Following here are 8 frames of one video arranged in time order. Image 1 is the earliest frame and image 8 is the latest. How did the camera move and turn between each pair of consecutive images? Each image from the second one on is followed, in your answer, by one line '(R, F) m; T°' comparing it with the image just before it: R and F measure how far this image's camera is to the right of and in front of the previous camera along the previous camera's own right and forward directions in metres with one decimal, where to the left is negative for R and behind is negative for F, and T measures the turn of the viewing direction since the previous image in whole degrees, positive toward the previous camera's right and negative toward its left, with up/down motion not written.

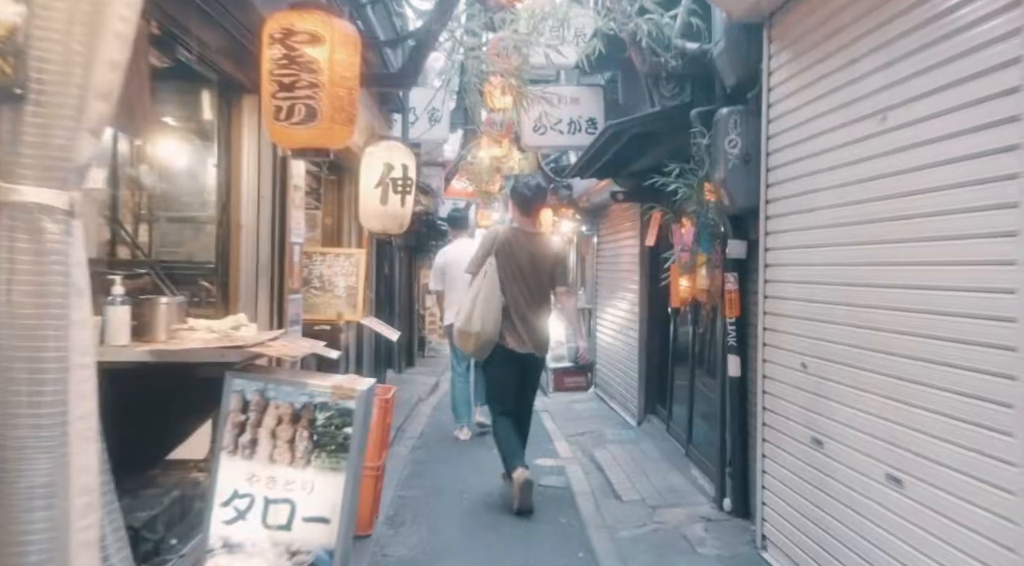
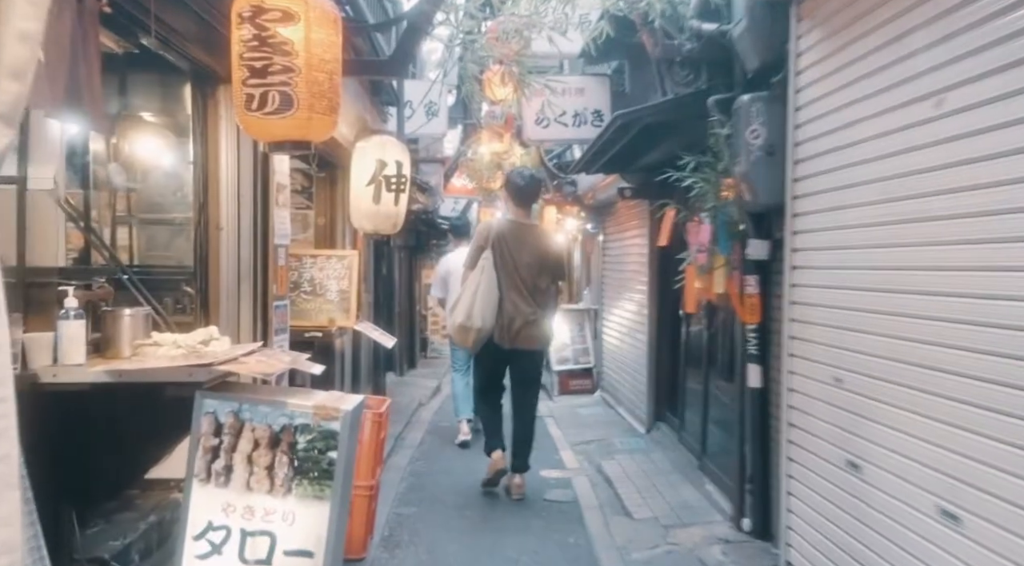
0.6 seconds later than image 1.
(0.0, +0.5) m; 0°
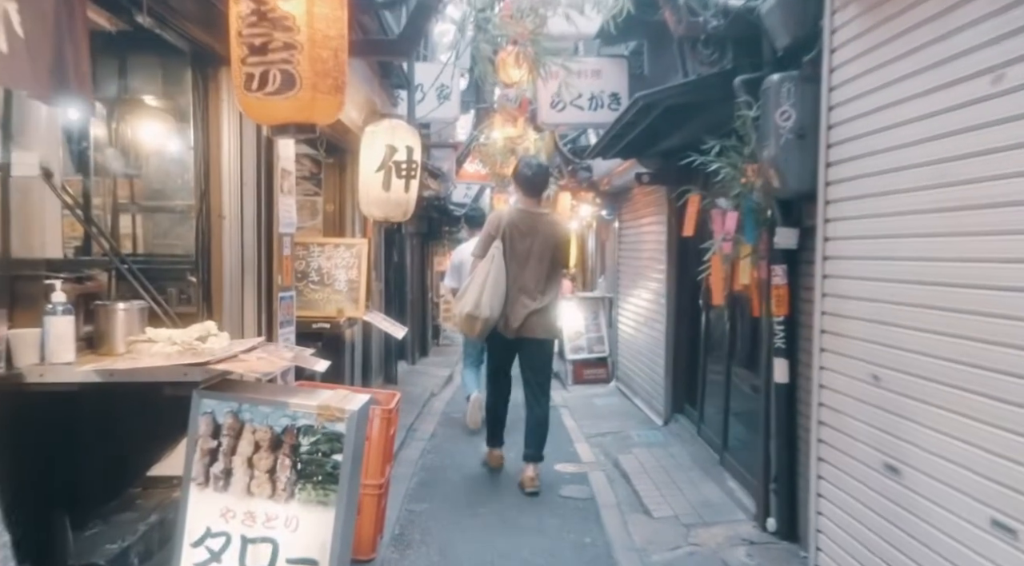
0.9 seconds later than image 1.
(0.0, +0.3) m; -1°
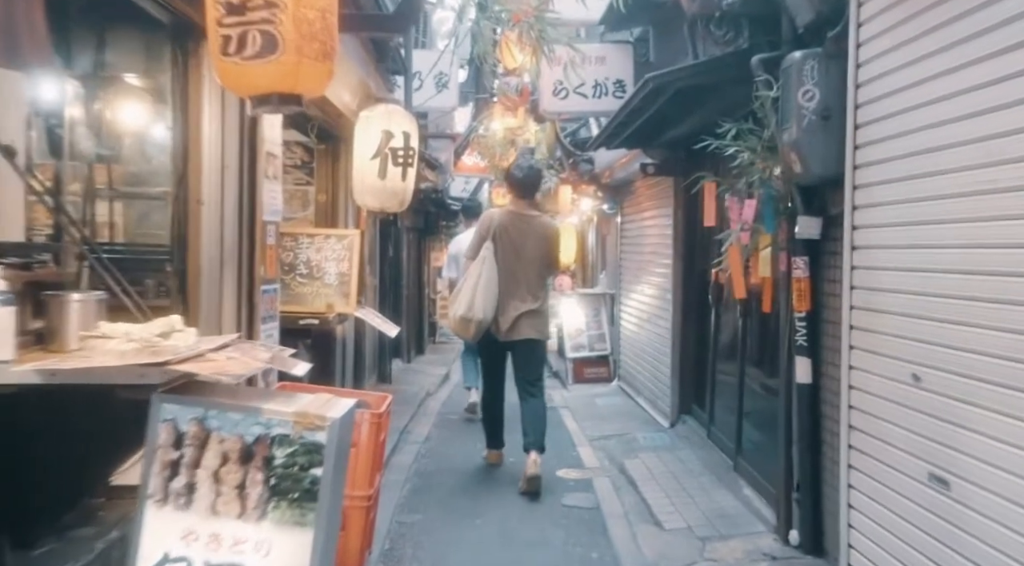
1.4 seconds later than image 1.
(0.0, +0.4) m; 0°
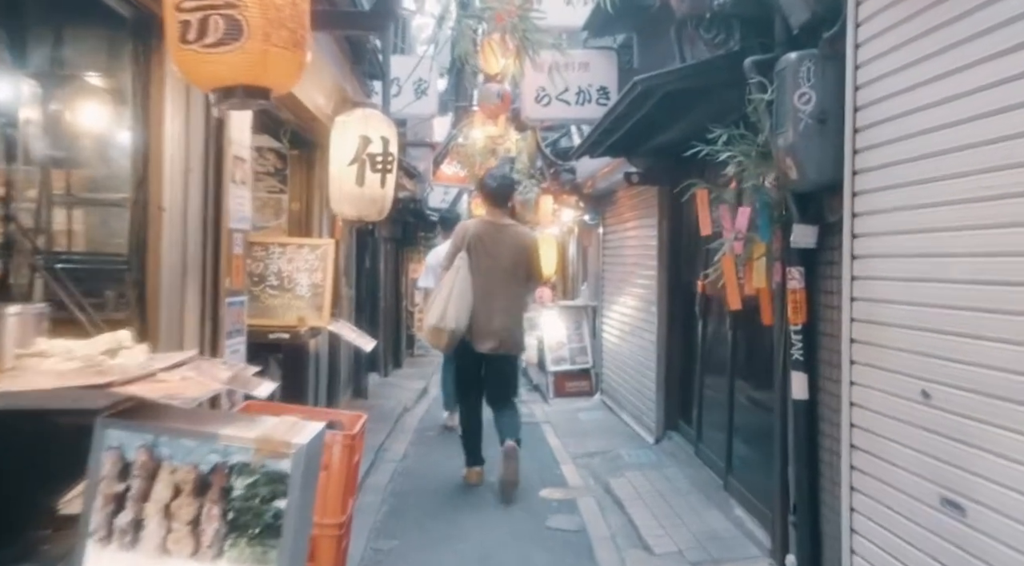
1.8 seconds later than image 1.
(0.0, +0.3) m; +1°
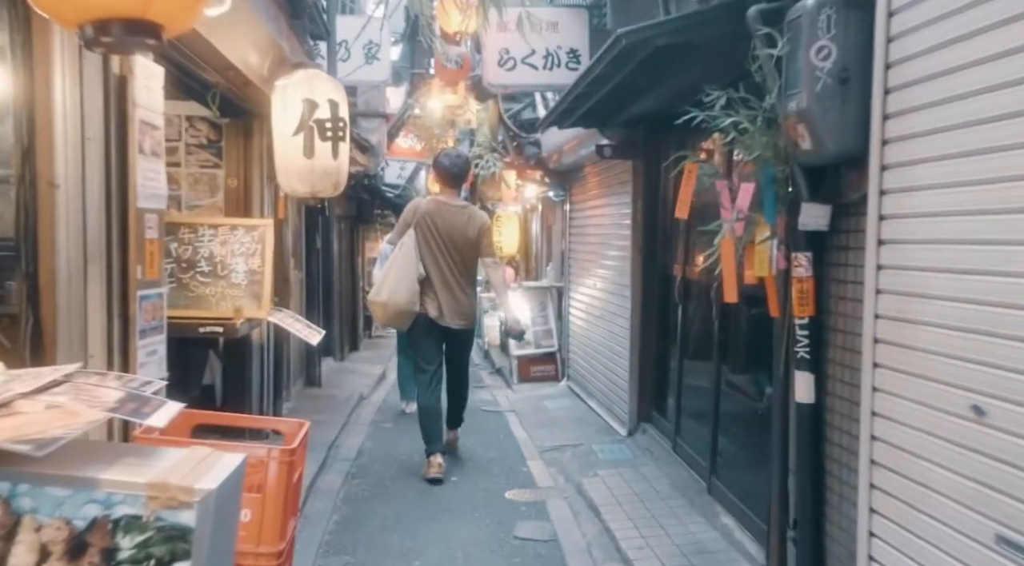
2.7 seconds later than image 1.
(0.0, +0.7) m; +3°
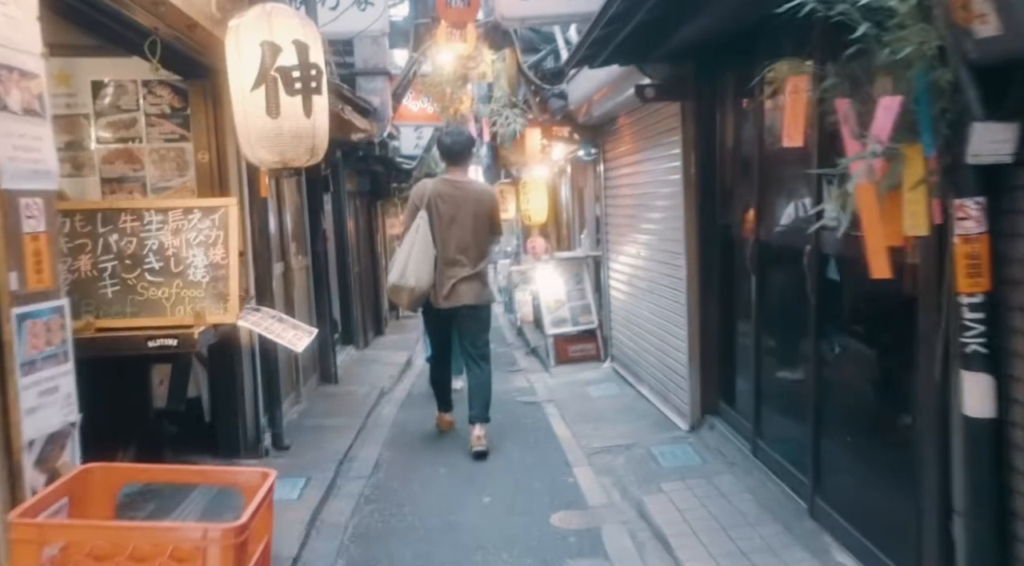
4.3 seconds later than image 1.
(0.0, +1.3) m; -2°
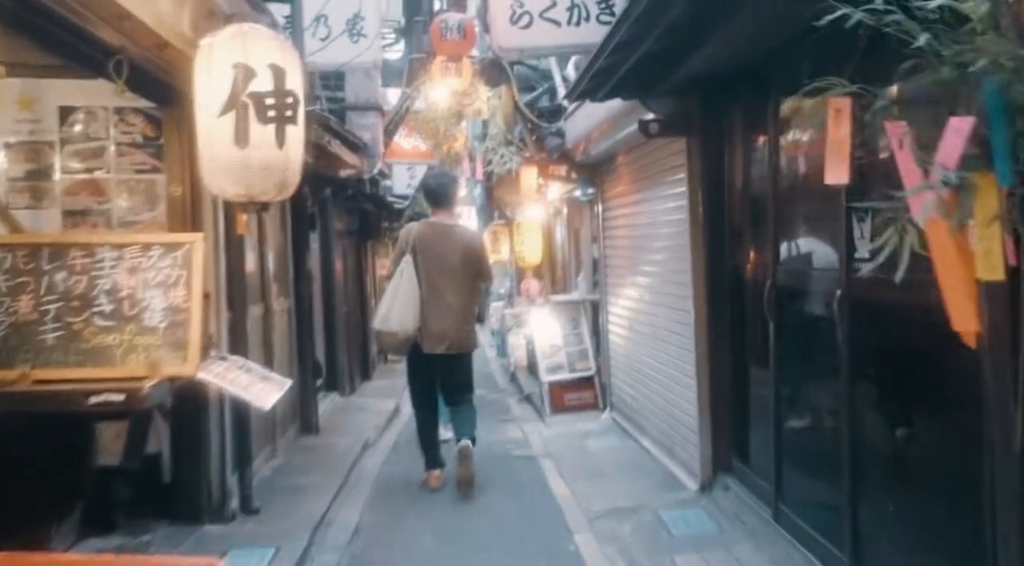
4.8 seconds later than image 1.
(0.0, +0.5) m; +1°
